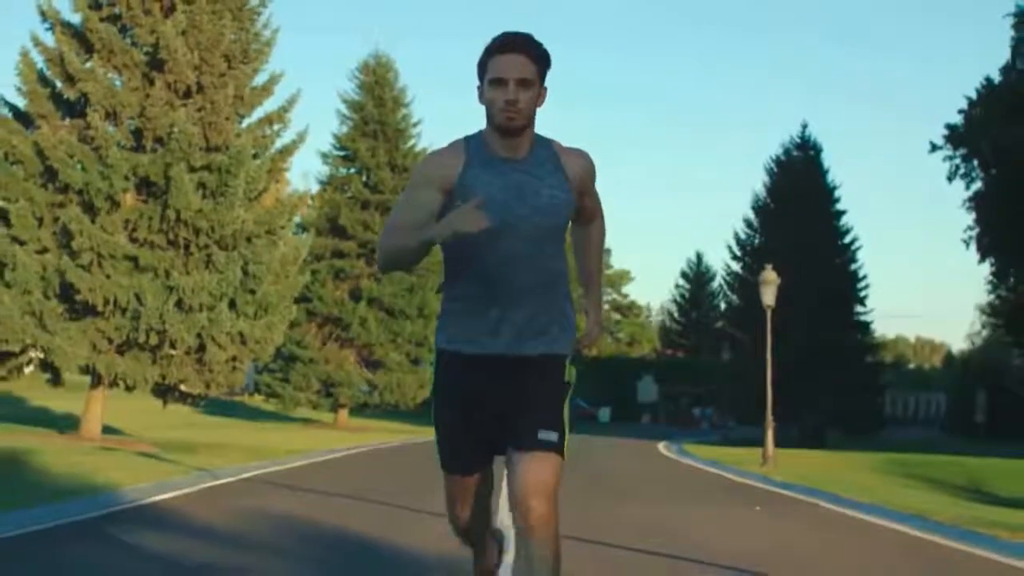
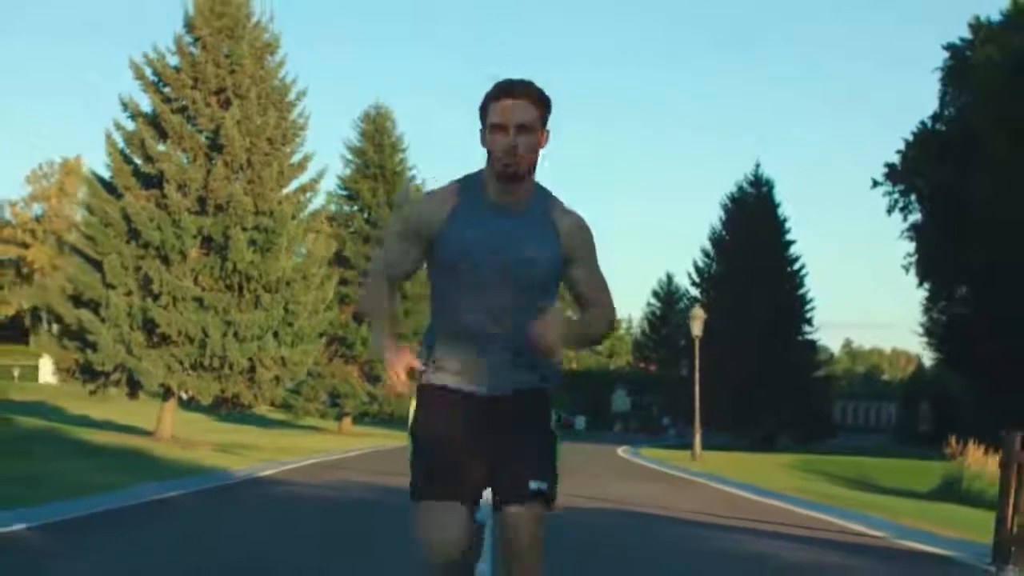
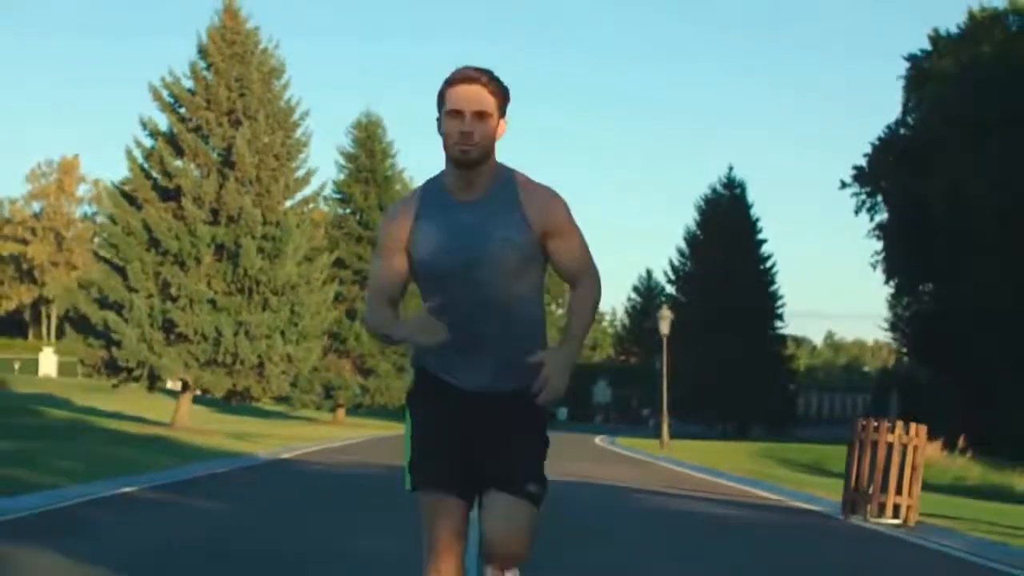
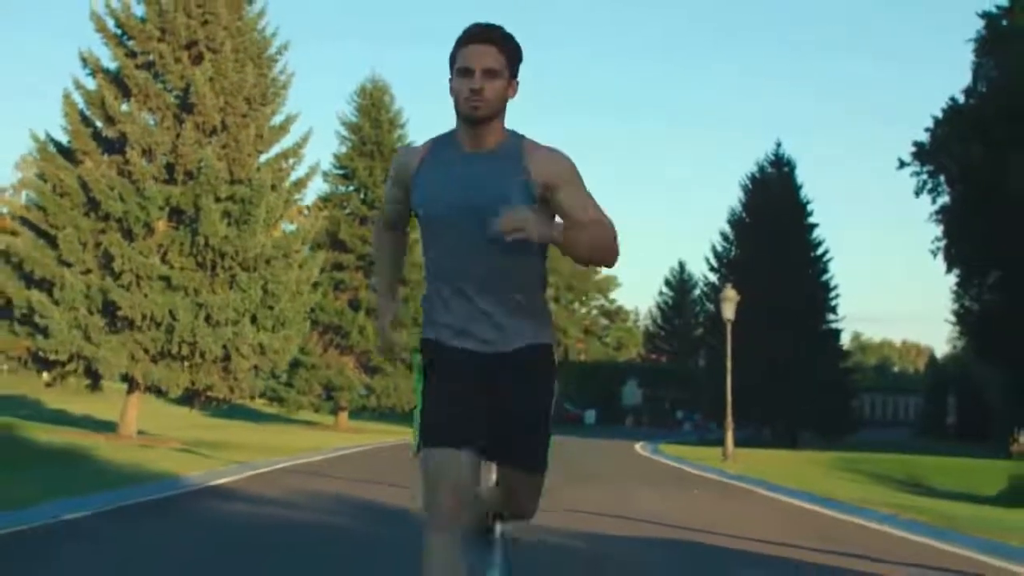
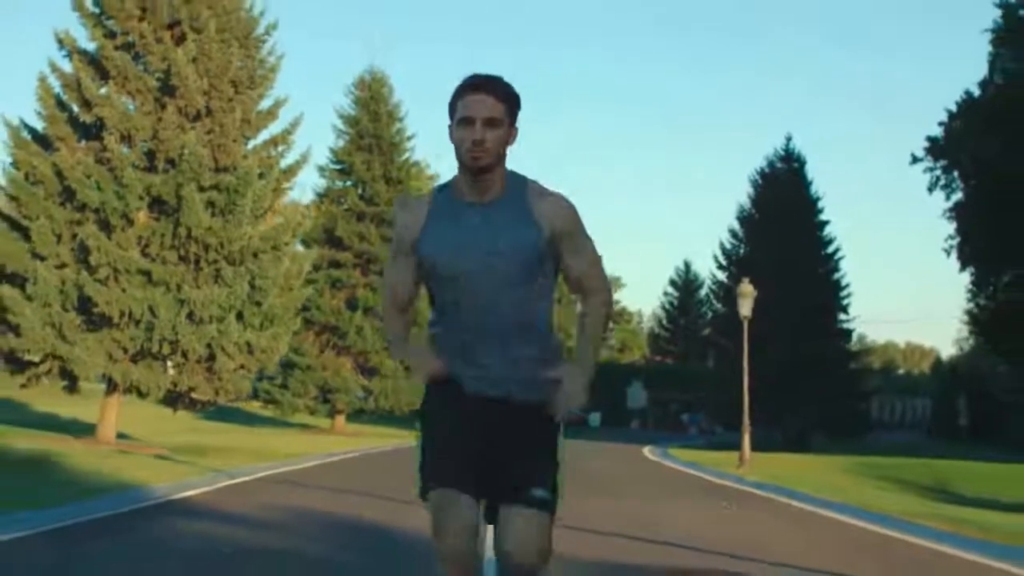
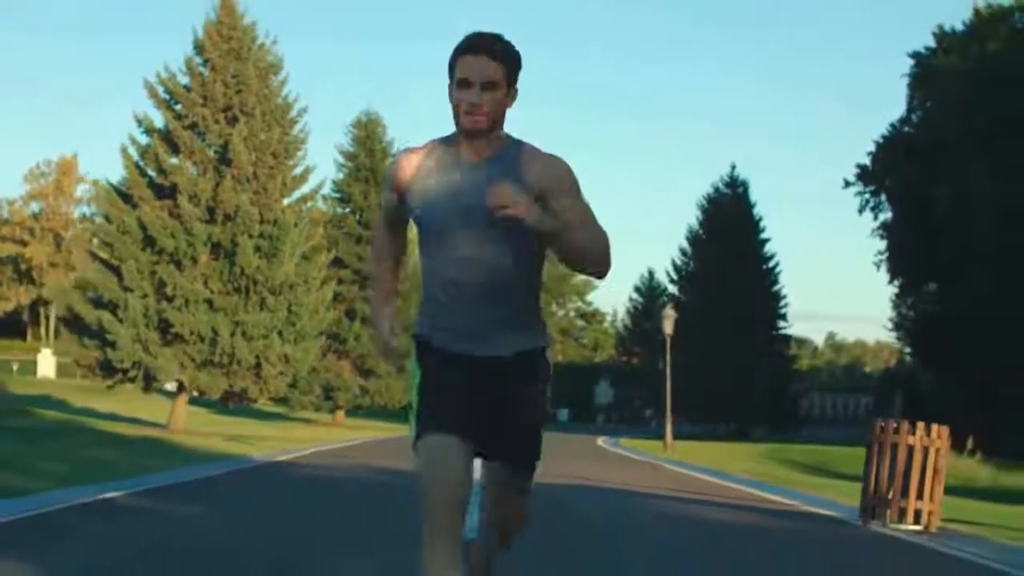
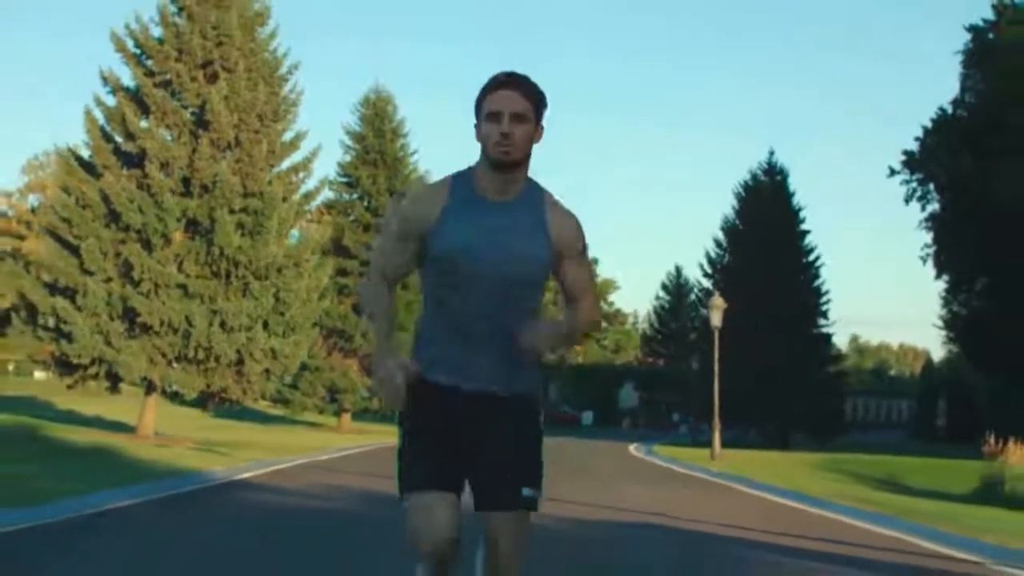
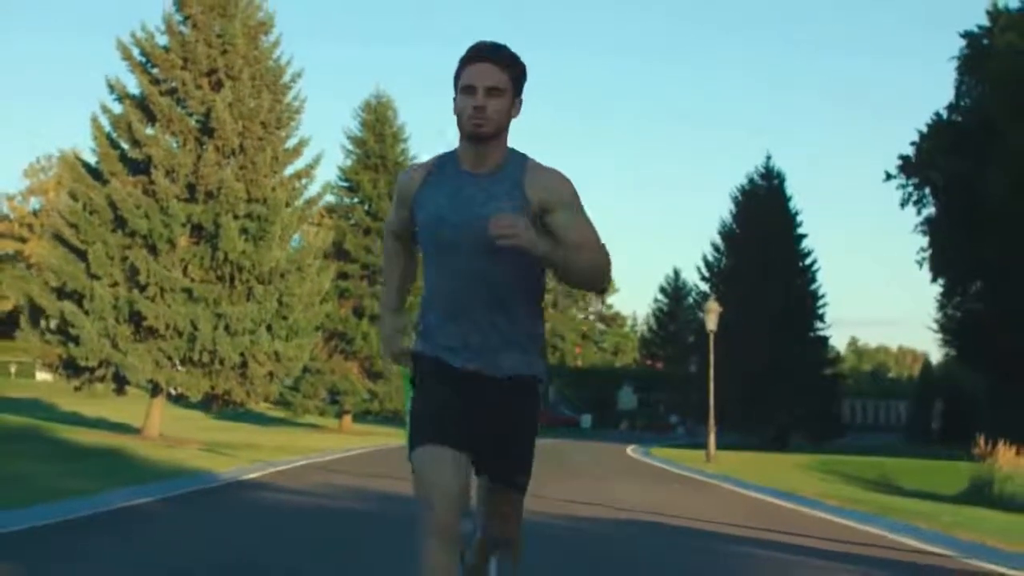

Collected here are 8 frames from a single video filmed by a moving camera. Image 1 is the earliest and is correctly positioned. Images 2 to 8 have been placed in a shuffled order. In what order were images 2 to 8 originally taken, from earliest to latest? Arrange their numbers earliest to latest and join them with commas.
5, 4, 7, 8, 2, 6, 3
